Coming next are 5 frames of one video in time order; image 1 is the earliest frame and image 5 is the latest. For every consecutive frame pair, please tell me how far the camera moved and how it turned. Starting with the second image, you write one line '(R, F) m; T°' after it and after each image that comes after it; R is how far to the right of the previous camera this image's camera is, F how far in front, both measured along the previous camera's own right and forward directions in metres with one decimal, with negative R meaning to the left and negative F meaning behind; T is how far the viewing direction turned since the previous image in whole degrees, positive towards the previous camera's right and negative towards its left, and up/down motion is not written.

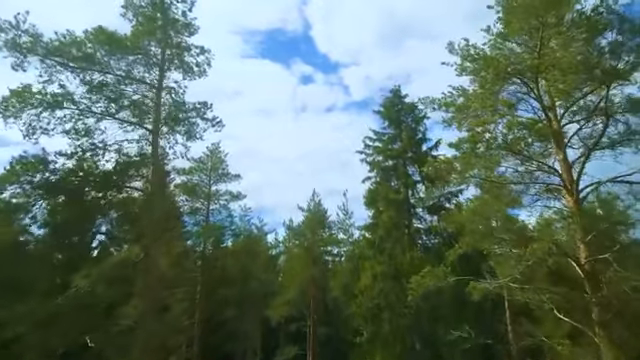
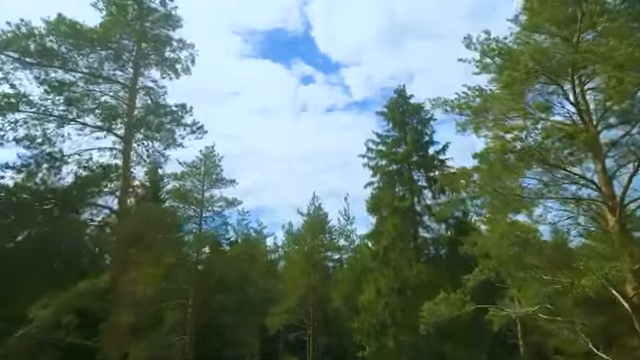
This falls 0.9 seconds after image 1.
(0.0, +2.4) m; 0°
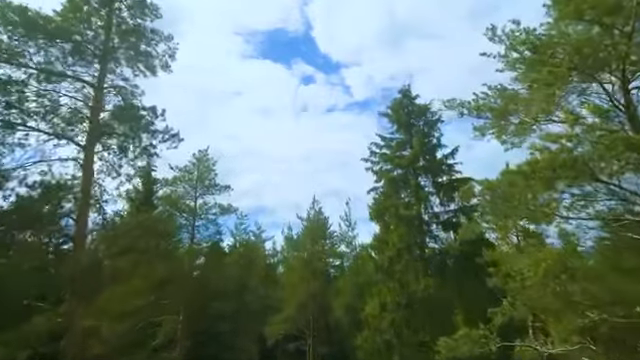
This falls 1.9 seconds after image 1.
(0.0, +2.3) m; 0°
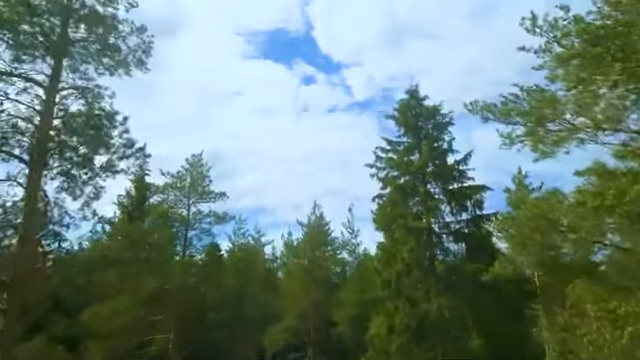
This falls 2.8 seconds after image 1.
(0.0, +2.4) m; 0°
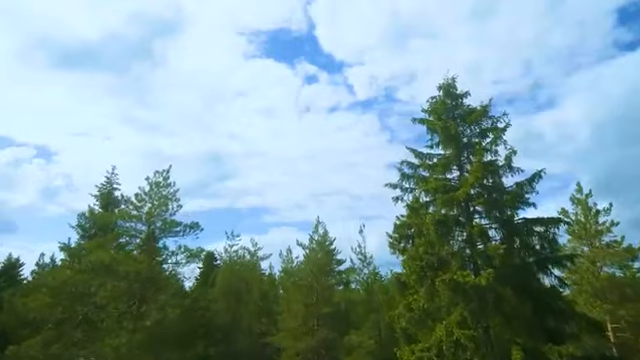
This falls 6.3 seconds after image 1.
(-0.1, +8.9) m; 0°
